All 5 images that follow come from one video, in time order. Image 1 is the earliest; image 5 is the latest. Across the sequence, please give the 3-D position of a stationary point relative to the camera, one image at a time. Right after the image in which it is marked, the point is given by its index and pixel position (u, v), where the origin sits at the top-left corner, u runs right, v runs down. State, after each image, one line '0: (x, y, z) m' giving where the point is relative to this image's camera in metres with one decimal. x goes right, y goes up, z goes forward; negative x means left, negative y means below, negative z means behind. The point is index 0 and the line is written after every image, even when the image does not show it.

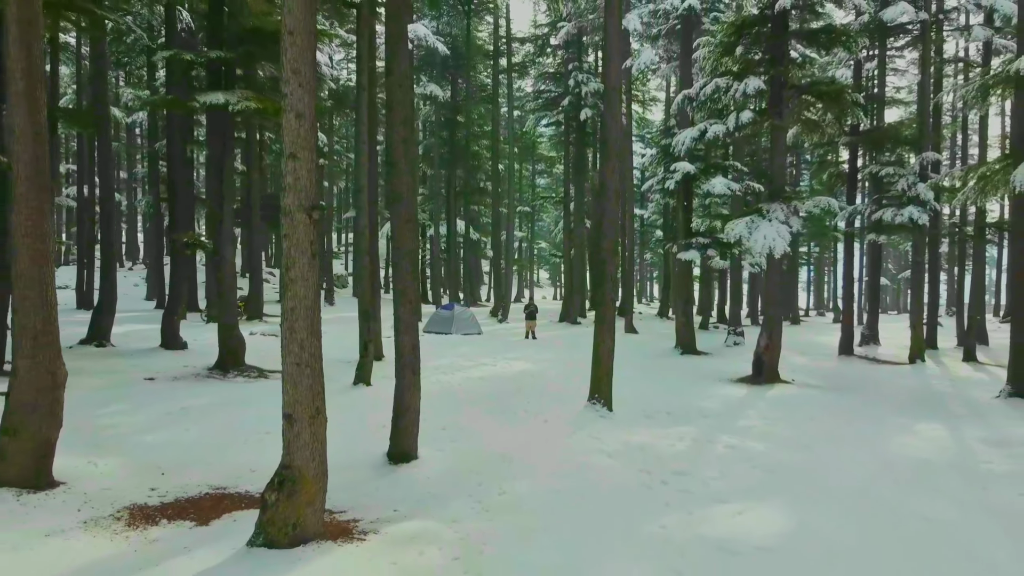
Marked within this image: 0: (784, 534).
0: (+1.7, -1.5, +5.5) m
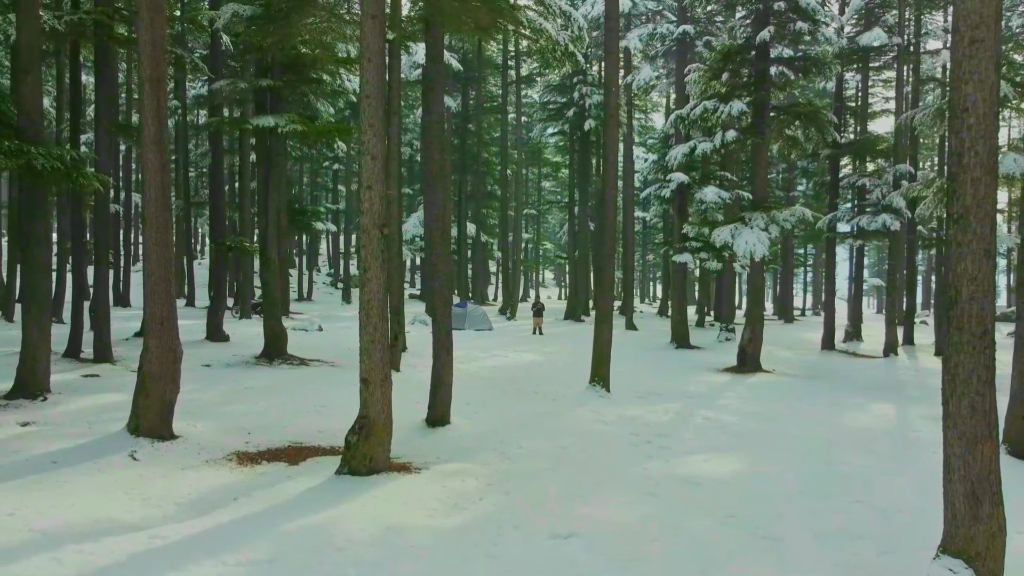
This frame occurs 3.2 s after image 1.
0: (+1.8, -1.5, +7.1) m
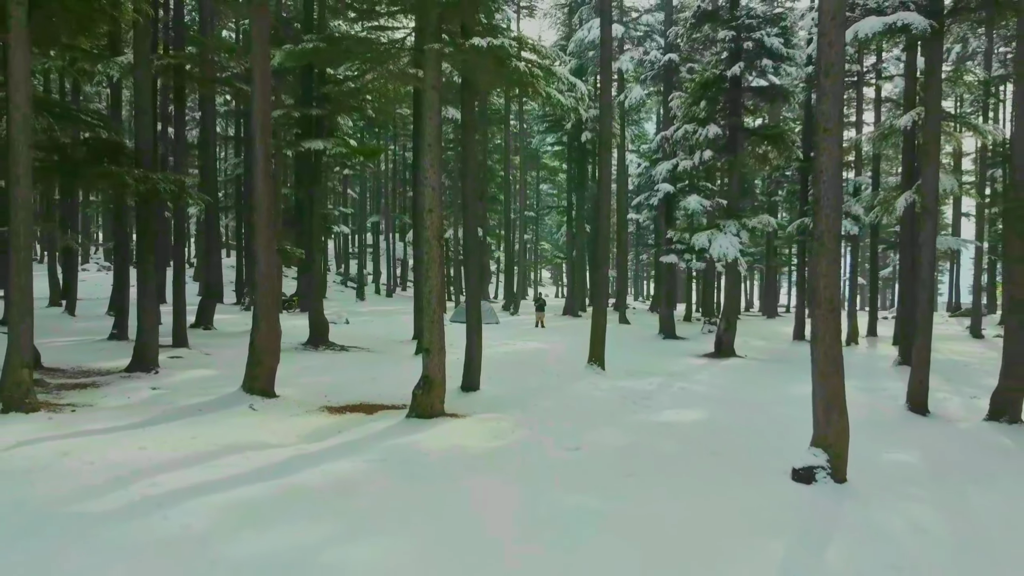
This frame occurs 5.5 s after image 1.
0: (+2.0, -1.4, +9.5) m
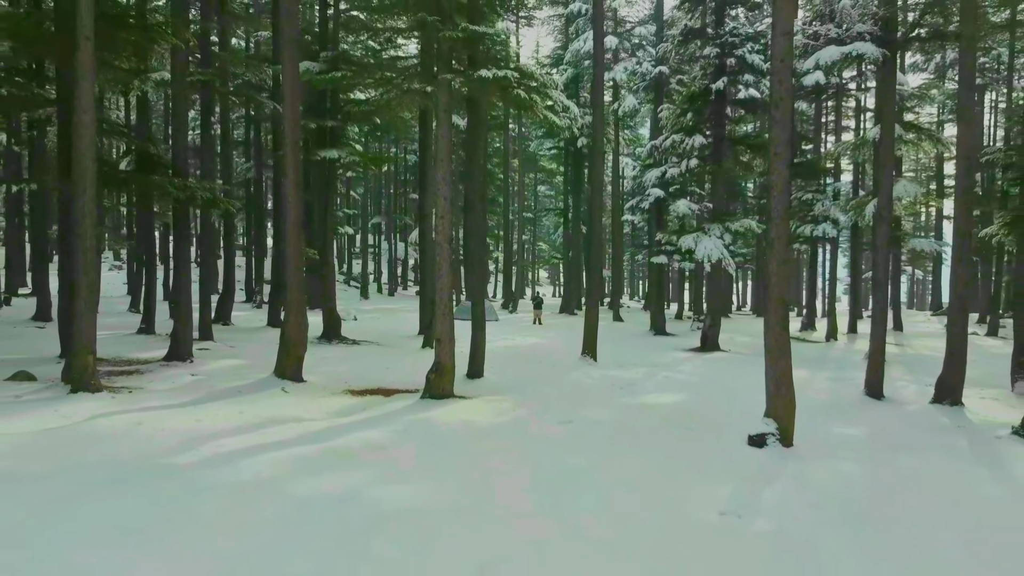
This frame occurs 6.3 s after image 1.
0: (+2.0, -1.4, +10.7) m
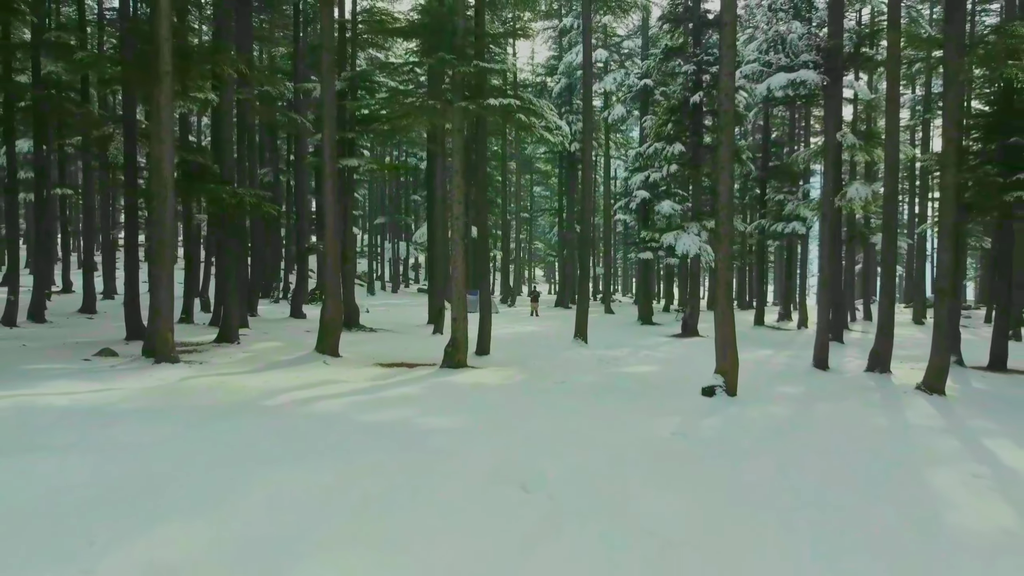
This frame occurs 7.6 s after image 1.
0: (+2.1, -1.2, +12.8) m
